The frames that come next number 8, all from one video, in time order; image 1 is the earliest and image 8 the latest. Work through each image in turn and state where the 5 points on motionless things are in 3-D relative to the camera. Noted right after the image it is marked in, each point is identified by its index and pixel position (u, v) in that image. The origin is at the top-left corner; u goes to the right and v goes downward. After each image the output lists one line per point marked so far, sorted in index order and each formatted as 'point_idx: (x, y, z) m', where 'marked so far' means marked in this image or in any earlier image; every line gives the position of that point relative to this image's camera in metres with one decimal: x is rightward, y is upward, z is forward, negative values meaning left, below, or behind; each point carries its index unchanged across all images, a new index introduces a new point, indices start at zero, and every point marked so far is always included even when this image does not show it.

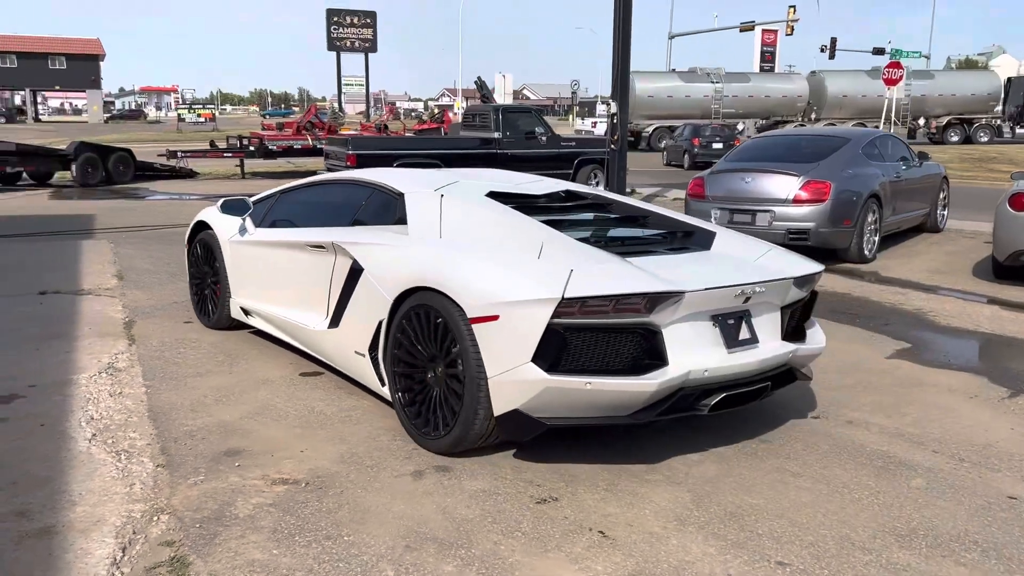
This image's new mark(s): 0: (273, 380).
0: (-1.4, -0.5, +5.0) m
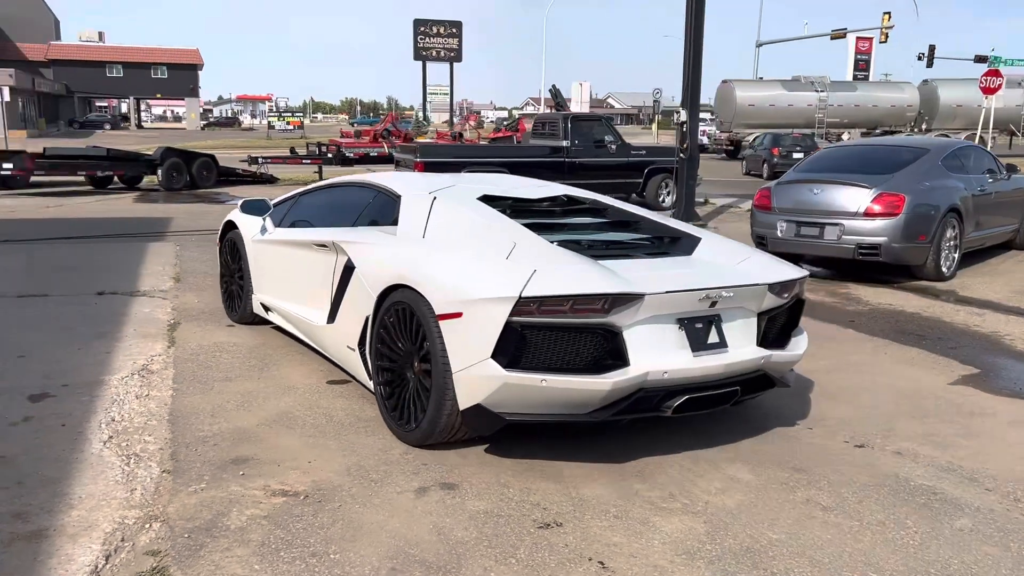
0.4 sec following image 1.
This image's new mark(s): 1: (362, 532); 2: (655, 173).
0: (-1.3, -0.6, +5.0) m
1: (-0.6, -0.9, +3.2) m
2: (+3.1, +2.5, +18.5) m
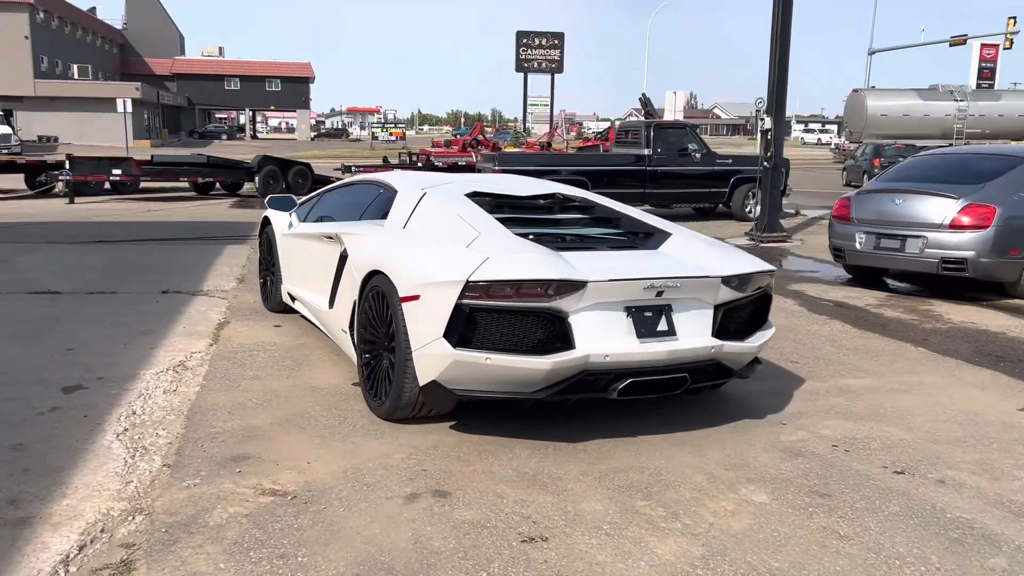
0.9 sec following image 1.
0: (-1.1, -0.6, +5.0) m
1: (-0.6, -0.9, +3.1) m
2: (+4.8, +2.2, +18.0) m
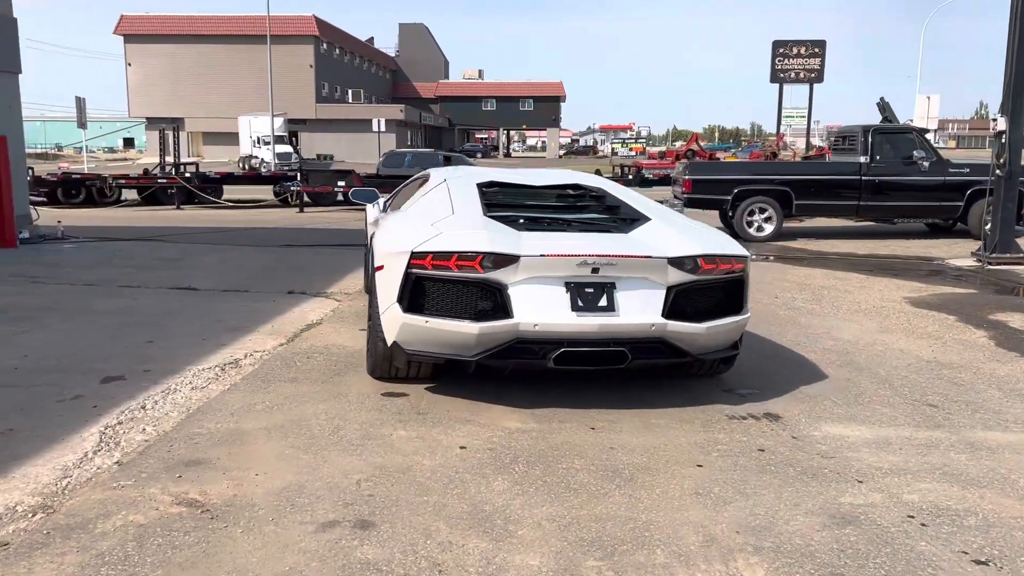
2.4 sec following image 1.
0: (-0.9, -0.6, +4.8) m
1: (-1.0, -0.9, +2.8) m
2: (+8.4, +1.6, +15.6) m
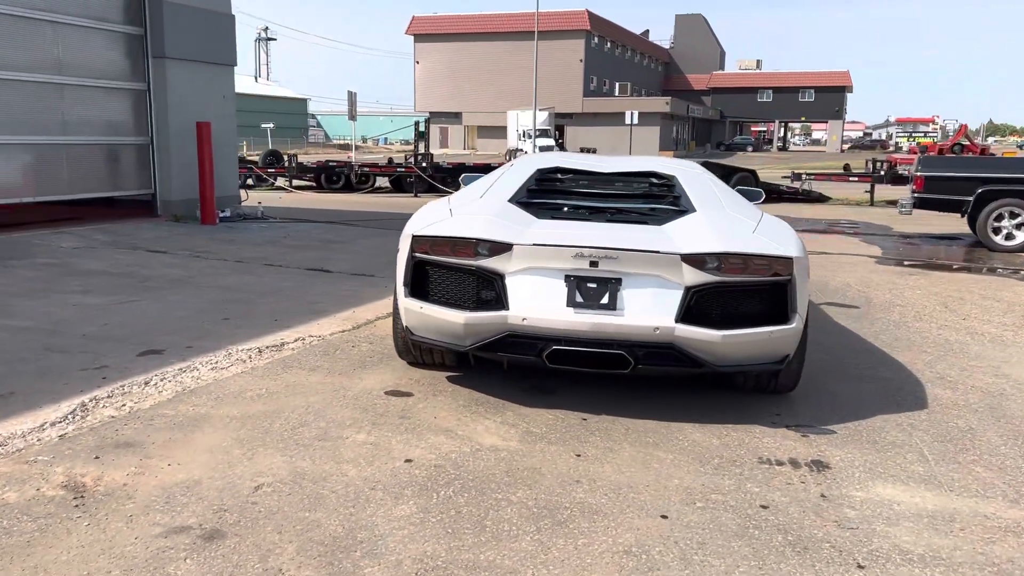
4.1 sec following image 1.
0: (-0.9, -0.5, +4.5) m
1: (-1.5, -0.8, +2.7) m
2: (+11.4, +1.1, +12.1) m
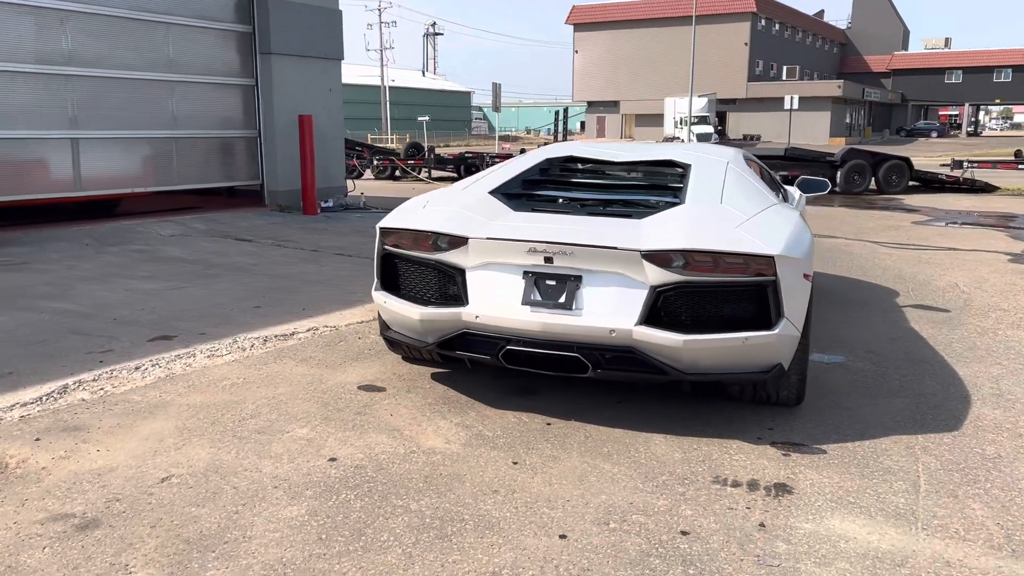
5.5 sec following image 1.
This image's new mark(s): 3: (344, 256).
0: (-1.0, -0.5, +4.5) m
1: (-2.0, -0.8, +2.8) m
2: (+12.5, +1.0, +9.7) m
3: (-1.7, +0.3, +8.8) m
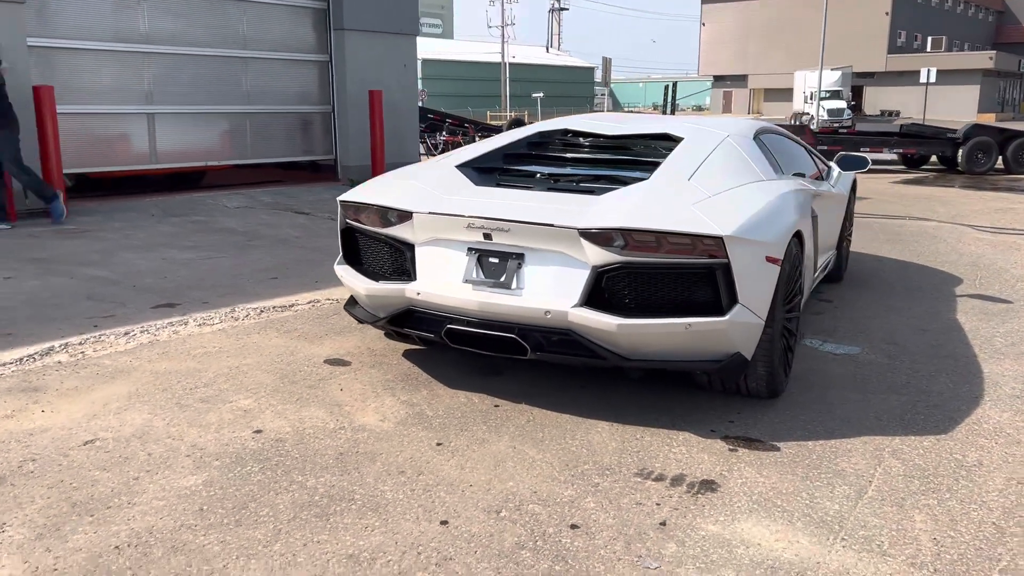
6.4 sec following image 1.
0: (-1.1, -0.3, +4.5) m
1: (-2.4, -0.7, +3.0) m
2: (+12.9, +0.9, +7.8) m
3: (-1.3, +0.6, +8.9) m
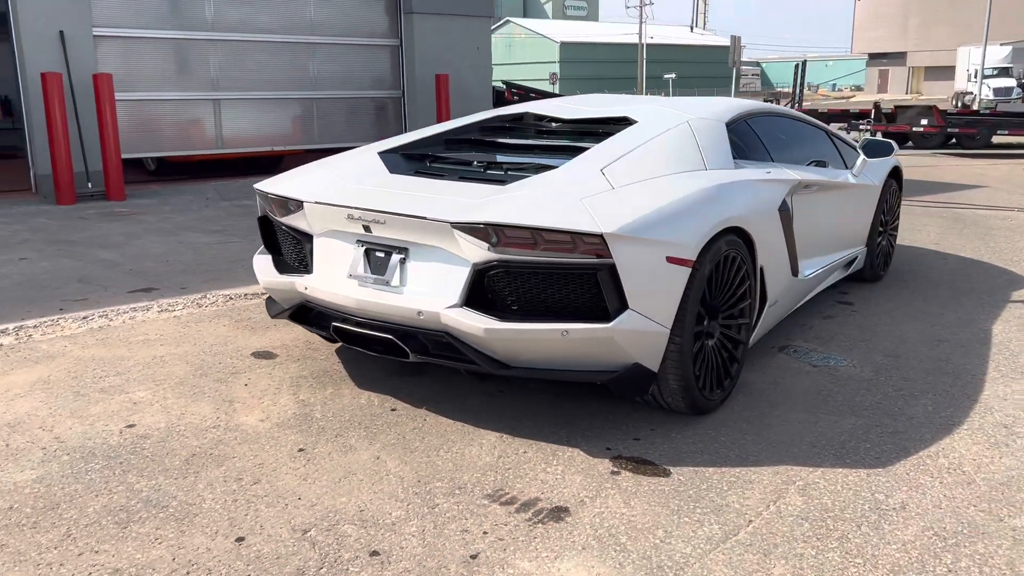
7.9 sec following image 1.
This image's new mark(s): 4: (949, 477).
0: (-1.5, -0.3, +4.5) m
1: (-2.9, -0.6, +3.2) m
2: (+13.0, +0.7, +5.4) m
3: (-0.9, +0.7, +8.8) m
4: (+1.6, -0.7, +3.1) m
